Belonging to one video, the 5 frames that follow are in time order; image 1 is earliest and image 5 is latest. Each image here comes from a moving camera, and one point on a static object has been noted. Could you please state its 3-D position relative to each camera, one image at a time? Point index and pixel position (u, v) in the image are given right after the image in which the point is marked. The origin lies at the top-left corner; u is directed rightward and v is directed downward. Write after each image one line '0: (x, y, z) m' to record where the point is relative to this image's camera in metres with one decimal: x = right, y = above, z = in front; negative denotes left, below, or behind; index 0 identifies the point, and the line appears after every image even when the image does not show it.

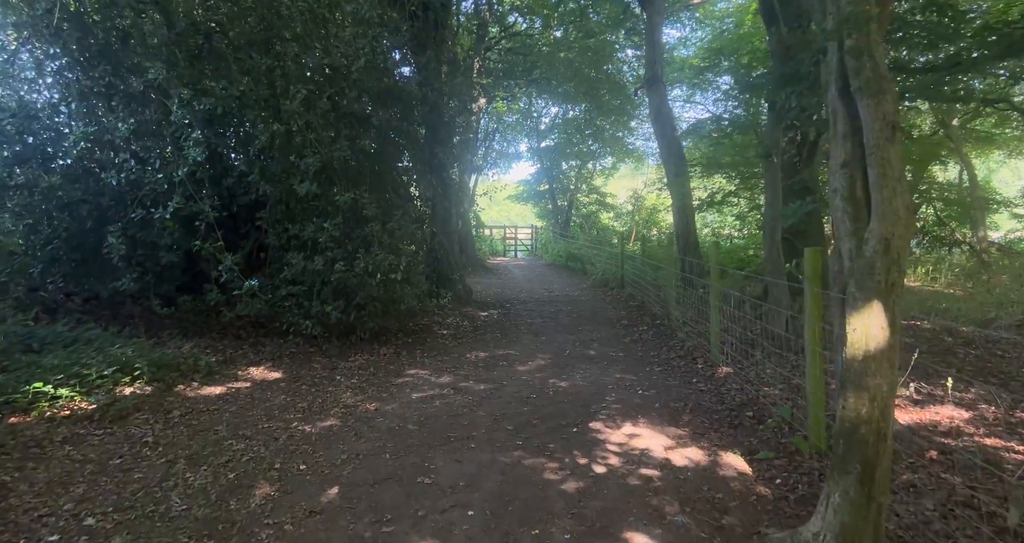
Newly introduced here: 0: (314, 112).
0: (-2.5, +2.0, +7.0) m
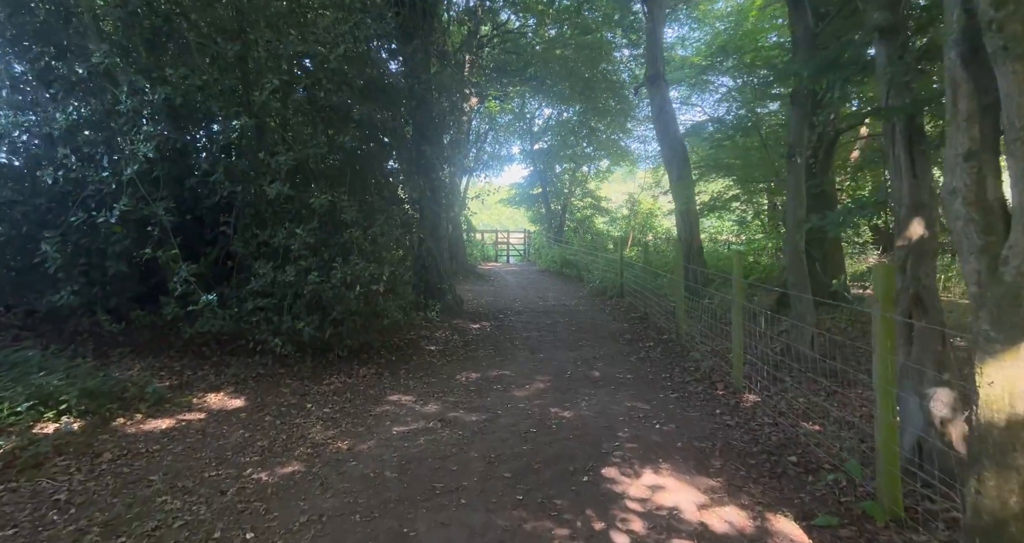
0: (-2.5, +1.9, +6.3) m
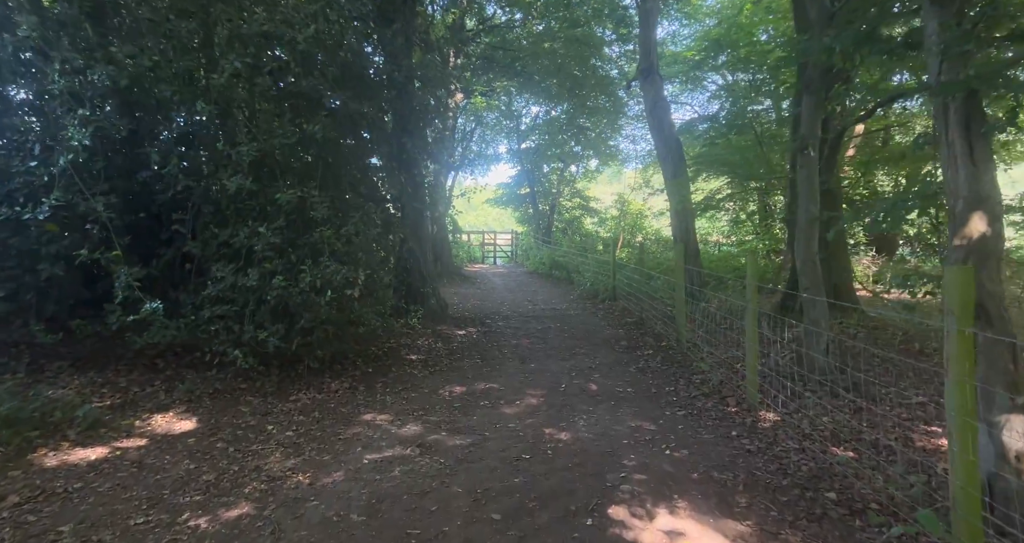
0: (-2.6, +1.8, +5.7) m
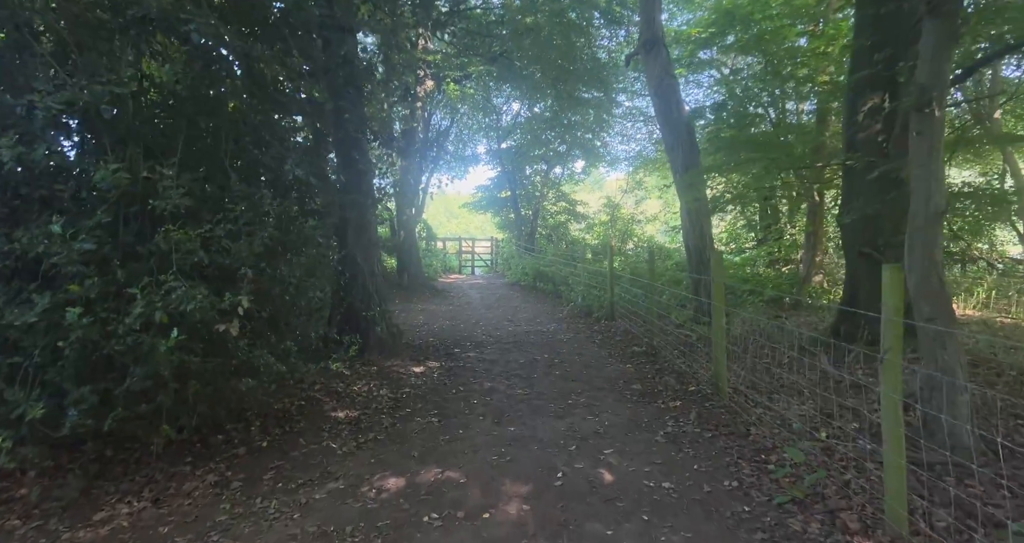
0: (-2.8, +1.7, +3.5) m
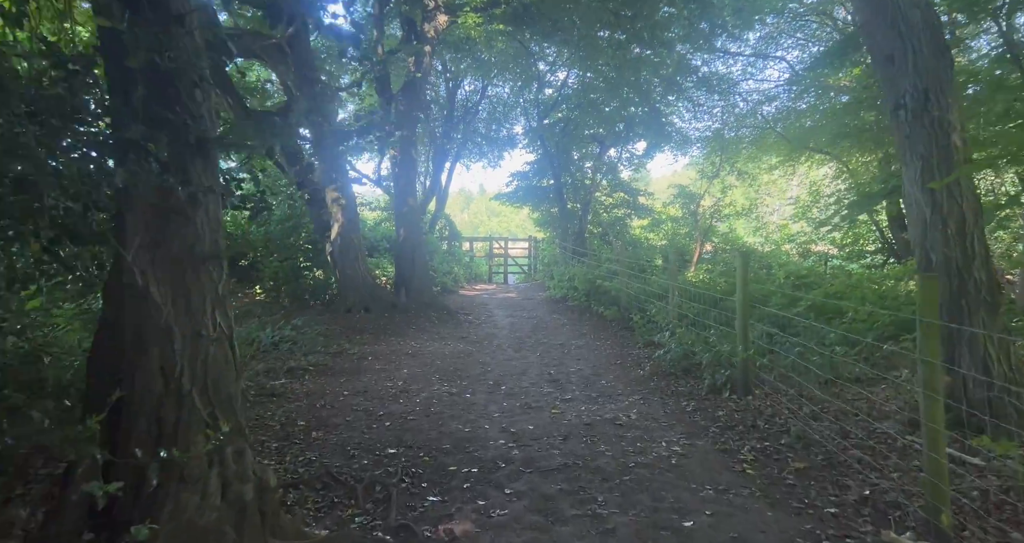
0: (-2.8, +1.4, -0.8) m
